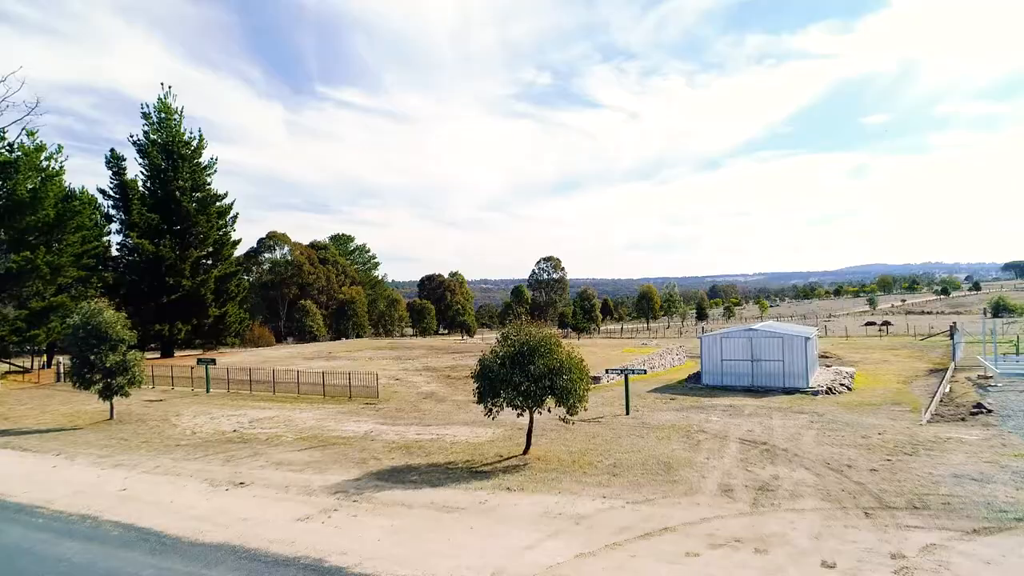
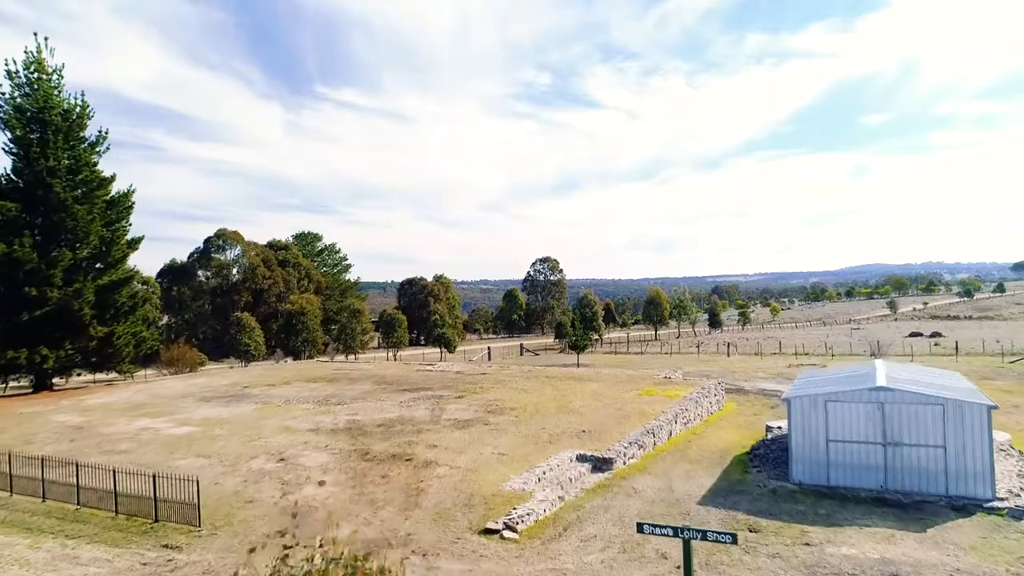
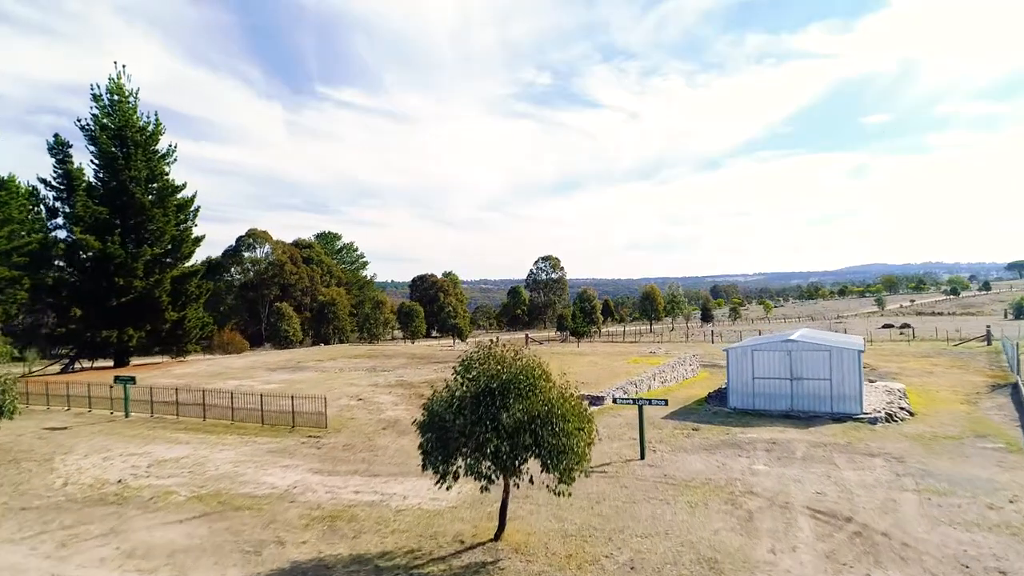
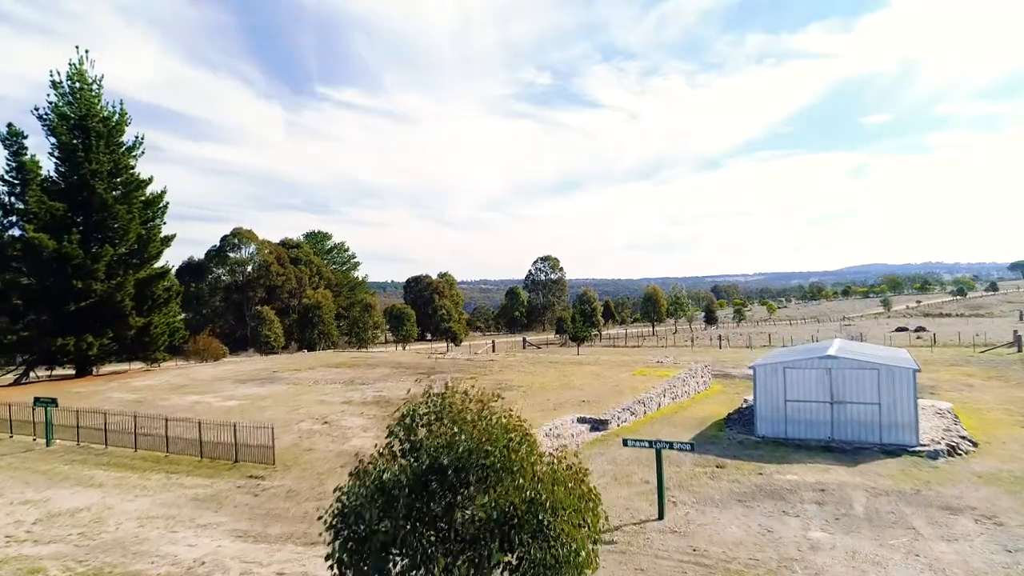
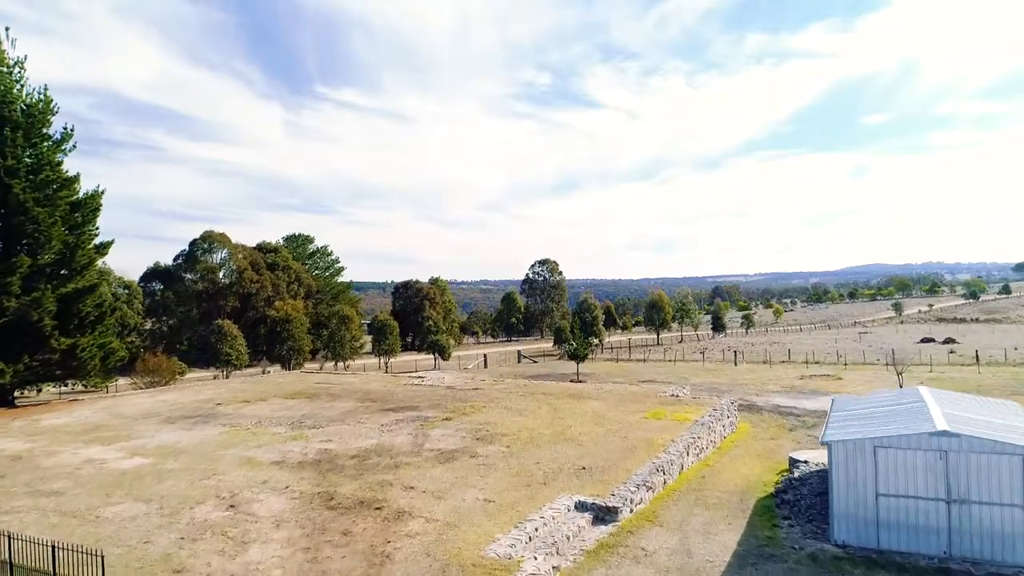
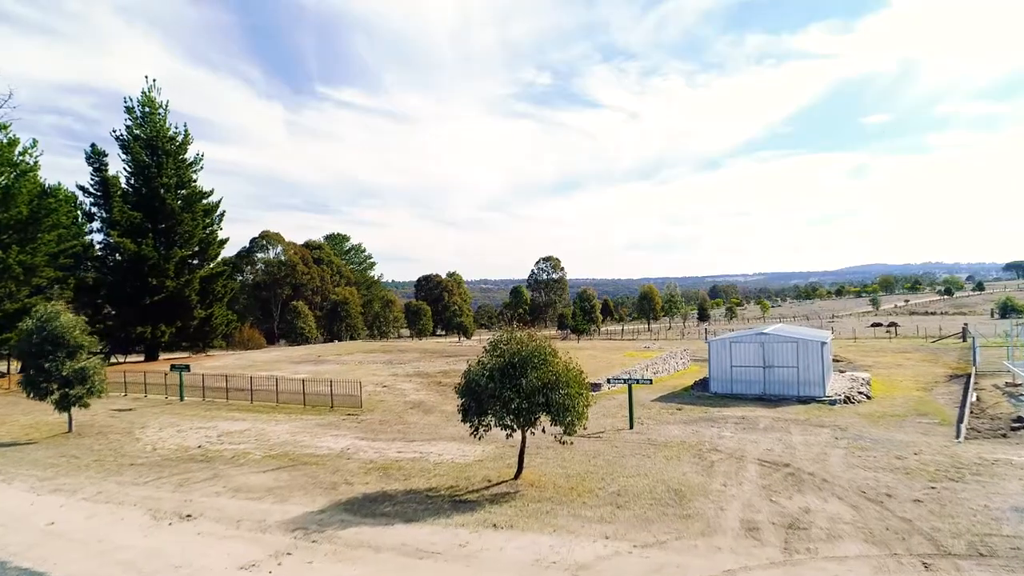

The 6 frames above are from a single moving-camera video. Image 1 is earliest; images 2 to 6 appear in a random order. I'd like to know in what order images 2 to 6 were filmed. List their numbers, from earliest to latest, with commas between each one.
6, 3, 4, 2, 5
